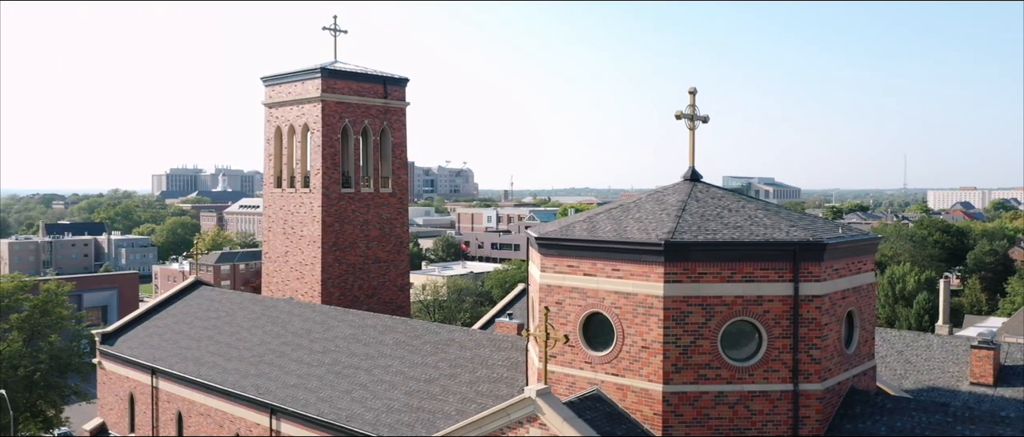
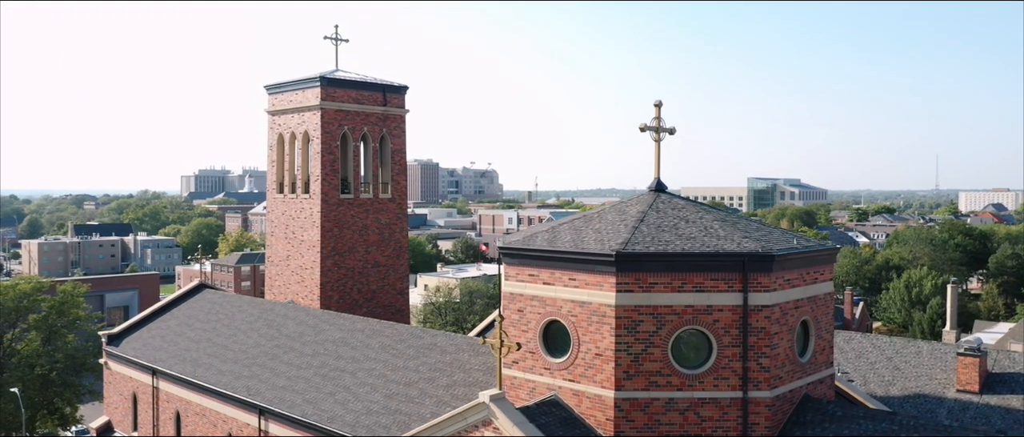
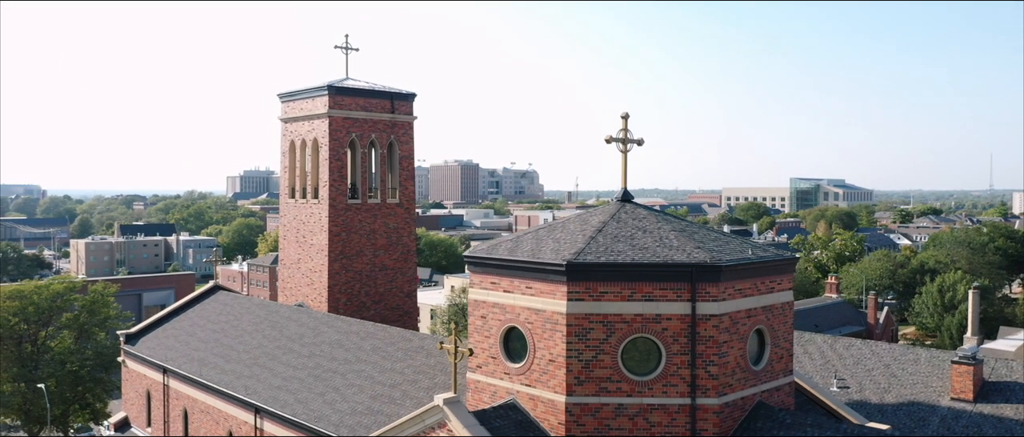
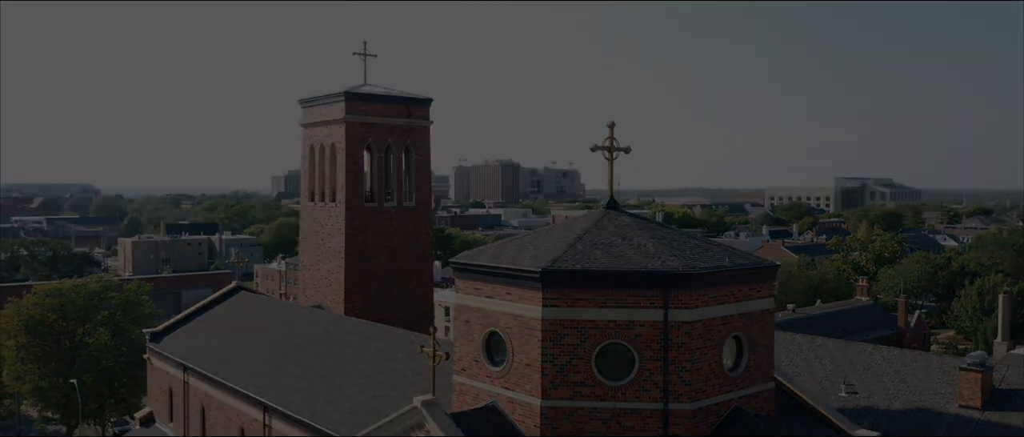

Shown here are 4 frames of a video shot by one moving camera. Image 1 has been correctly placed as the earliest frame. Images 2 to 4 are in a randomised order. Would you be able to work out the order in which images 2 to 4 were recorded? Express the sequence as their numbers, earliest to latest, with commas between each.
2, 3, 4
